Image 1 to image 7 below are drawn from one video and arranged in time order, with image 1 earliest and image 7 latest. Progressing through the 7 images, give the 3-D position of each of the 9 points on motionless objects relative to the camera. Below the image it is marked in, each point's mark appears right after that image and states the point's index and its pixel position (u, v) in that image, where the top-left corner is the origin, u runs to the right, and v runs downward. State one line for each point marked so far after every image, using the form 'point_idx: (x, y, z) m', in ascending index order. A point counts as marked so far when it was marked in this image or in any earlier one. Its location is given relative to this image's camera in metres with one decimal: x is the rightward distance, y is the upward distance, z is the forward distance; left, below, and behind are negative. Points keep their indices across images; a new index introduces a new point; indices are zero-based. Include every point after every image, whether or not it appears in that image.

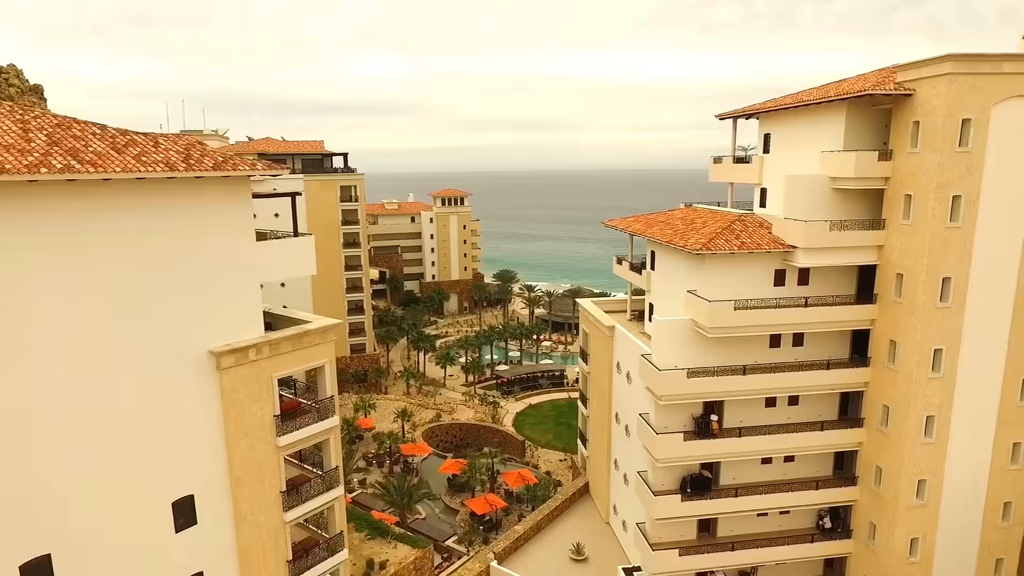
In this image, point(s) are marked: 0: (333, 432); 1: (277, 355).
0: (-5.3, -4.3, +17.7) m
1: (-6.3, -1.8, +16.0) m
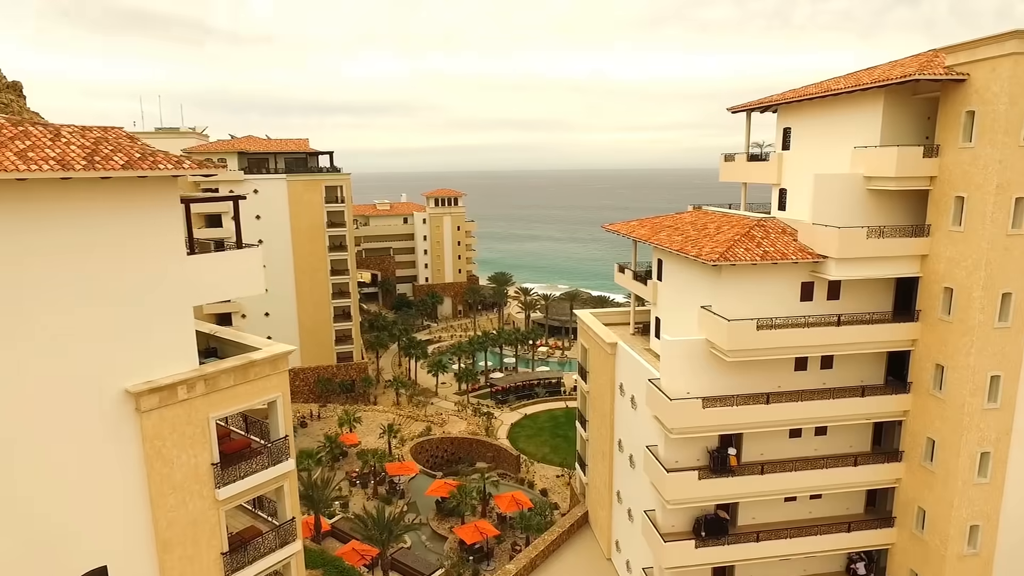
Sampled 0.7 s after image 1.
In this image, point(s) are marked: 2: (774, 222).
0: (-5.6, -4.8, +15.0) m
1: (-6.7, -2.3, +13.3) m
2: (+8.7, +2.2, +19.9) m
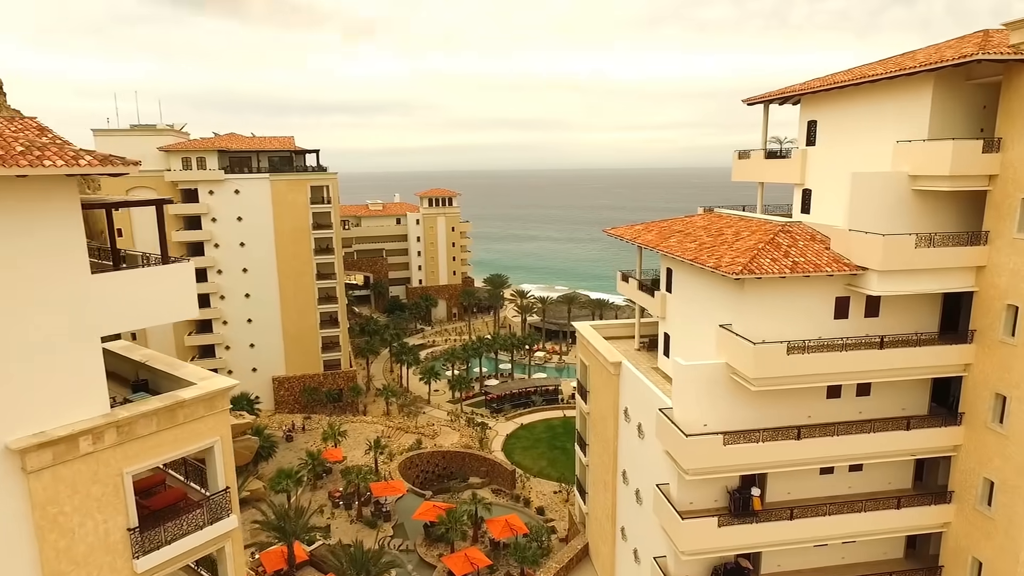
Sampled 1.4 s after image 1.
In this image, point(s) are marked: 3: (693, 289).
0: (-5.9, -5.2, +12.5) m
1: (-6.9, -2.8, +10.7) m
2: (+8.4, +1.8, +17.5) m
3: (+5.4, 0.0, +17.8) m
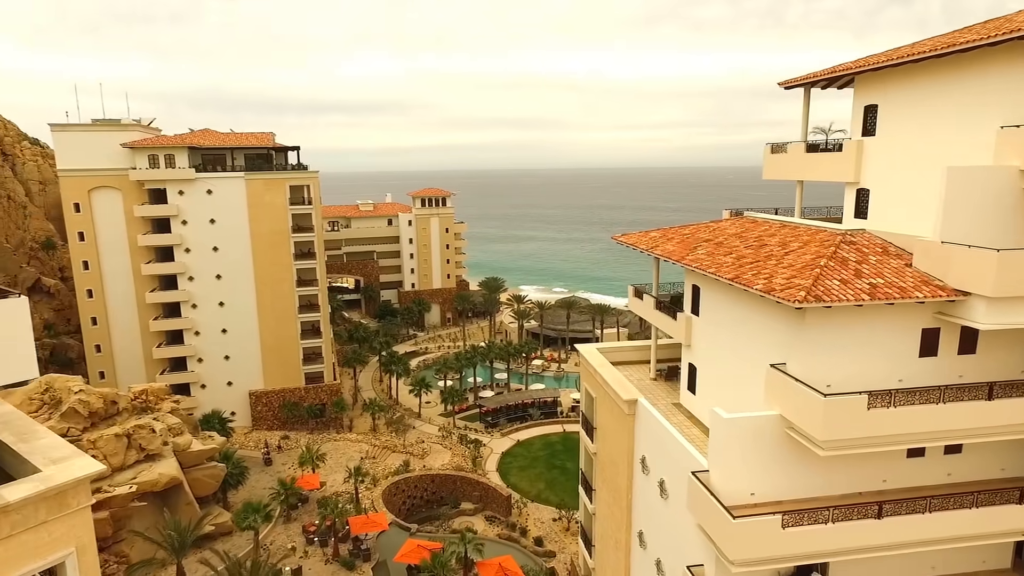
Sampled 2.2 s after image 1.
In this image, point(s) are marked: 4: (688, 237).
0: (-6.1, -5.8, +8.8) m
1: (-7.1, -3.4, +7.0) m
2: (+8.2, +1.2, +13.8) m
3: (+5.2, -0.6, +14.1) m
4: (+5.3, +1.5, +18.1) m
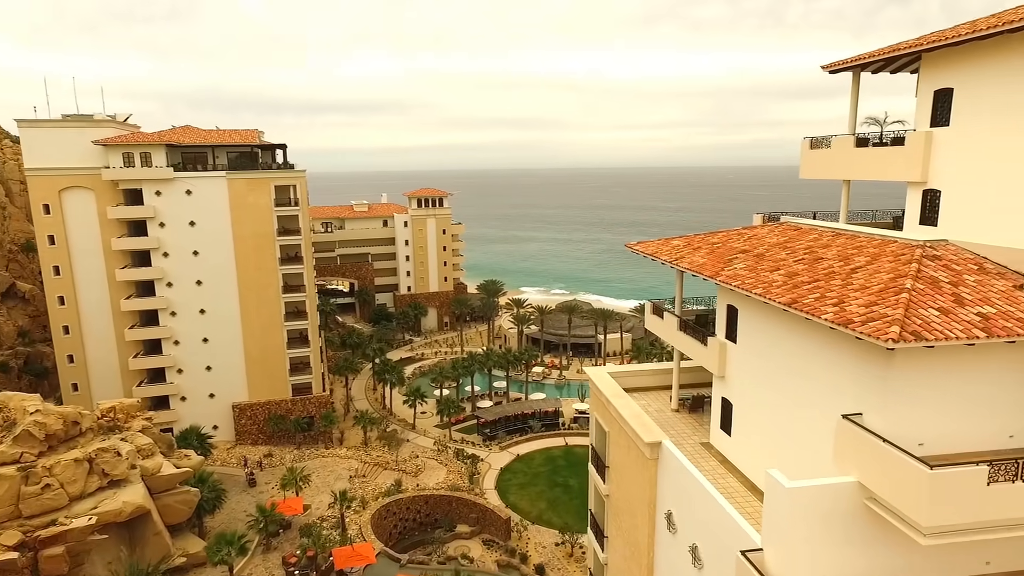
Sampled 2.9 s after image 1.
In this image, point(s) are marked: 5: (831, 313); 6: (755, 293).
0: (-6.1, -6.3, +6.0) m
1: (-7.1, -3.9, +4.3) m
2: (+8.2, +0.7, +11.1) m
3: (+5.2, -1.1, +11.3) m
4: (+5.3, +1.1, +15.4) m
5: (+5.1, -0.4, +9.6) m
6: (+4.8, -0.1, +11.7) m
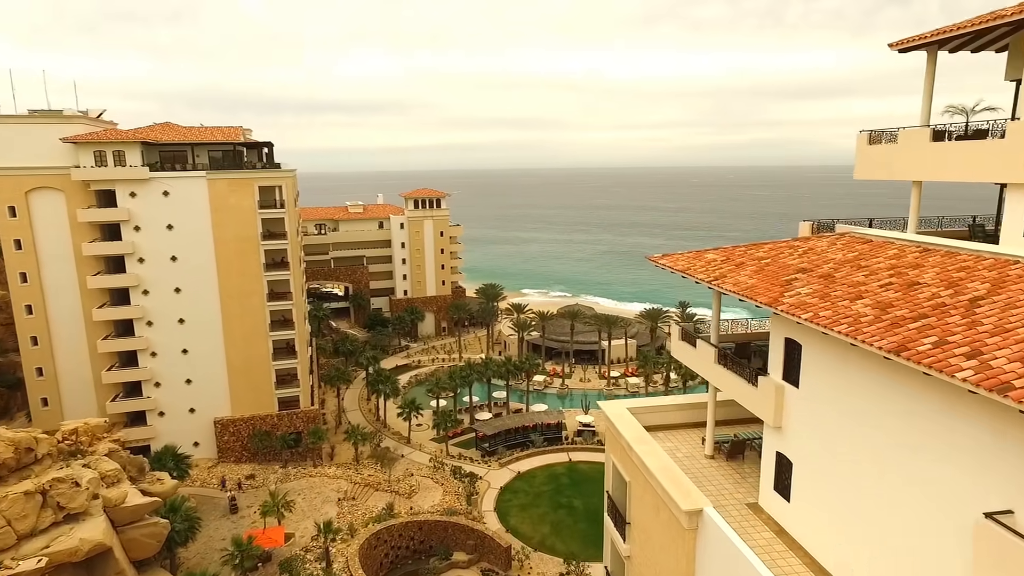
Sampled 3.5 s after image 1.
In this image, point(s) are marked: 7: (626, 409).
0: (-6.0, -6.9, +3.2) m
1: (-7.0, -4.4, +1.4) m
2: (+8.3, +0.1, +8.2) m
3: (+5.3, -1.6, +8.5) m
4: (+5.4, +0.5, +12.5) m
5: (+5.2, -0.9, +6.8) m
6: (+4.8, -0.6, +8.9) m
7: (+3.0, -3.2, +15.8) m
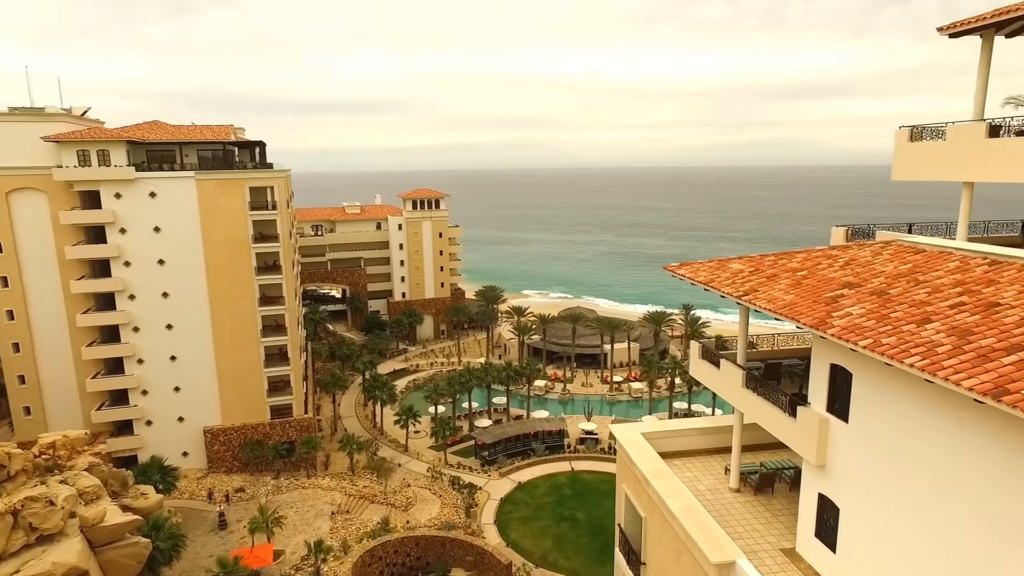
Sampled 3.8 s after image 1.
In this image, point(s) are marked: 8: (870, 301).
0: (-6.0, -7.1, +1.7) m
1: (-7.0, -4.7, -0.1) m
2: (+8.3, -0.1, +6.7) m
3: (+5.3, -1.9, +7.0) m
4: (+5.4, +0.2, +11.0) m
5: (+5.2, -1.2, +5.3) m
6: (+4.9, -0.9, +7.3) m
7: (+3.0, -3.4, +14.3) m
8: (+5.5, -0.2, +9.2) m
